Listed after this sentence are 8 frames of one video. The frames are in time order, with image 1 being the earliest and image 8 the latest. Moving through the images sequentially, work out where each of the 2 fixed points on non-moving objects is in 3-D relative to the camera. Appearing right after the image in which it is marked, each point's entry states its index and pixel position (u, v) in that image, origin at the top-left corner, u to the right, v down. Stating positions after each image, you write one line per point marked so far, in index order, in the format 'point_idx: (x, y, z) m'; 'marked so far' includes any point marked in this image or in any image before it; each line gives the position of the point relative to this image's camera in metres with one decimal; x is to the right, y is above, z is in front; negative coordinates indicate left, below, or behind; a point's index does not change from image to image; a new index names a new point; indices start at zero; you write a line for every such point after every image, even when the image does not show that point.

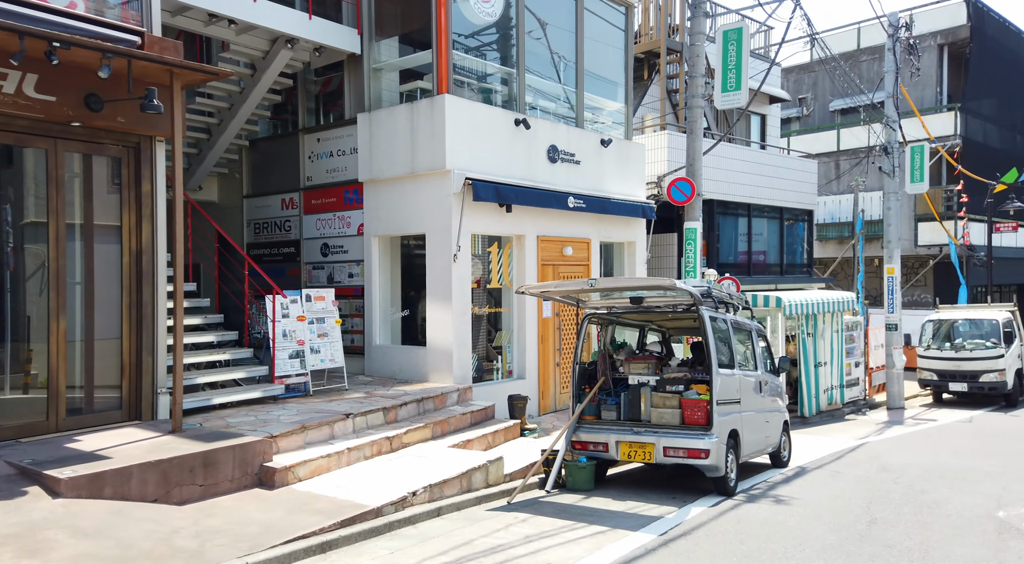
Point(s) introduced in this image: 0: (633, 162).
0: (+2.0, +2.0, +14.7) m
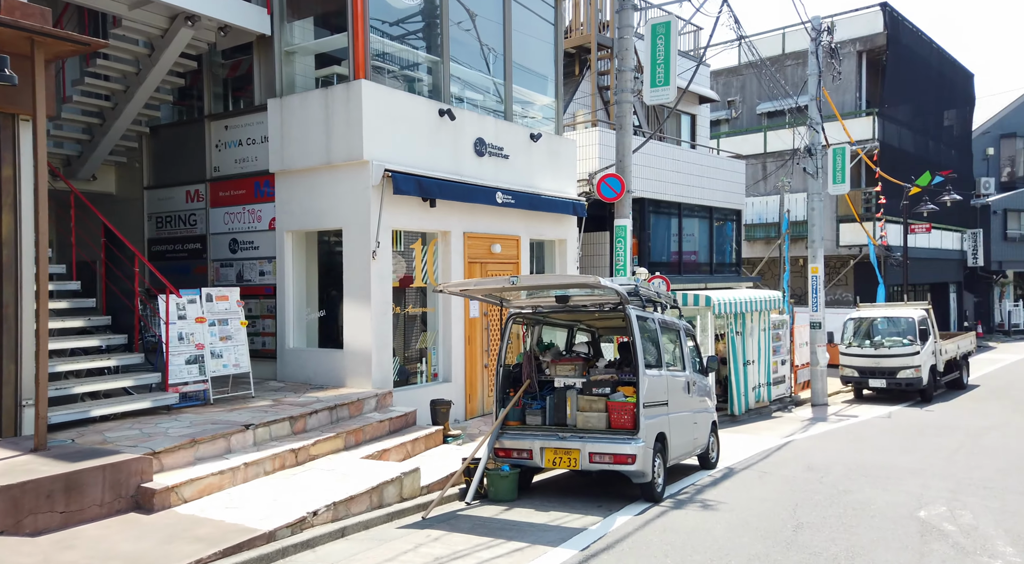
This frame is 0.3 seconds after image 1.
0: (+0.8, +2.0, +14.3) m
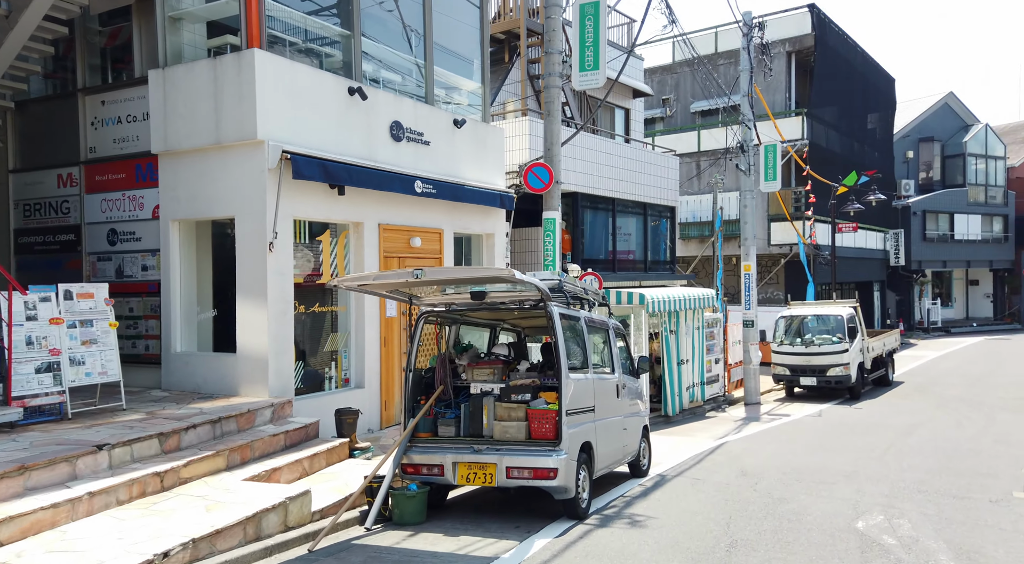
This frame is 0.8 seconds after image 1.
0: (-0.3, +2.0, +13.5) m
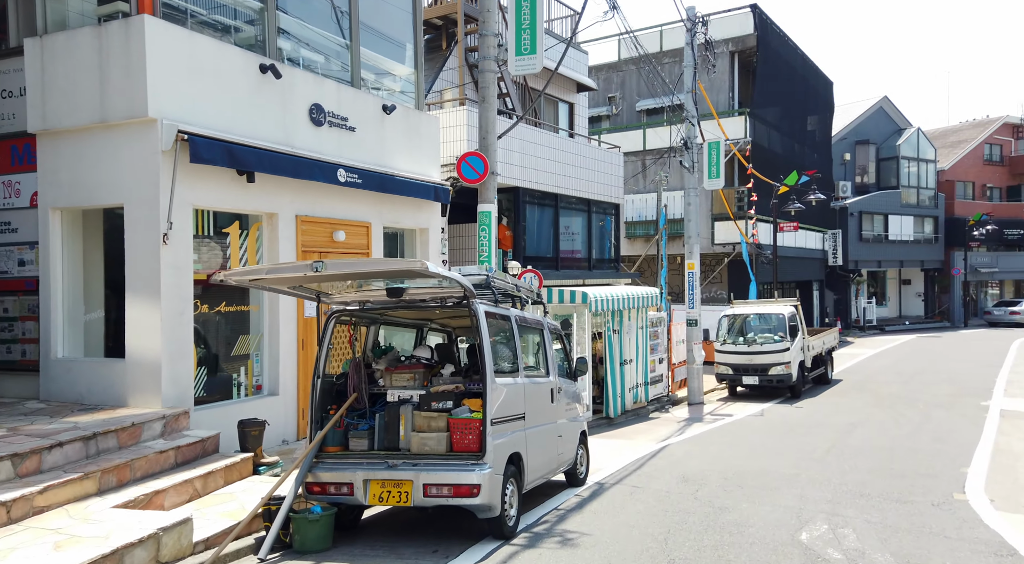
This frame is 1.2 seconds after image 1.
0: (-1.3, +2.1, +12.7) m
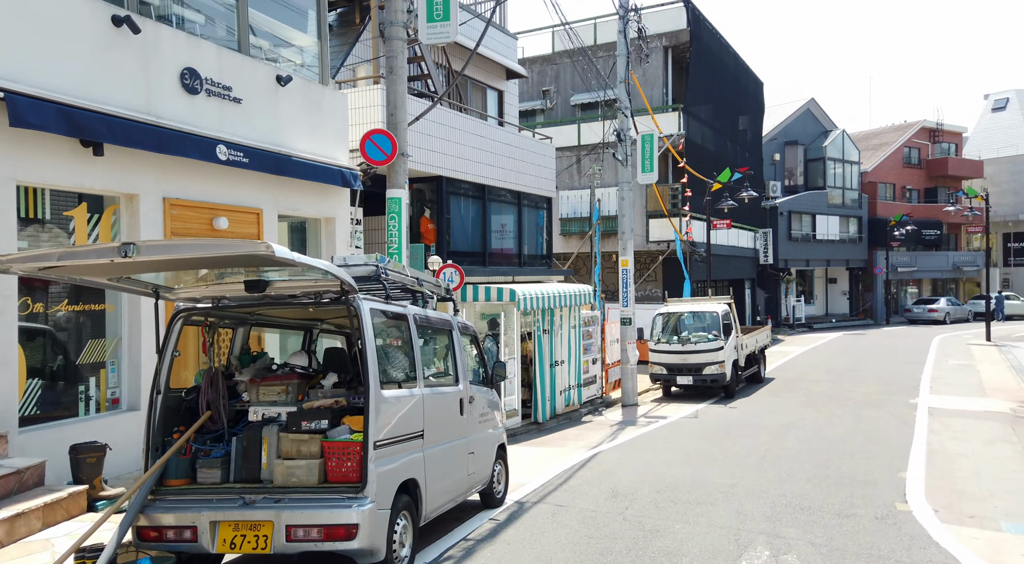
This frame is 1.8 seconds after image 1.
0: (-2.4, +2.1, +11.4) m
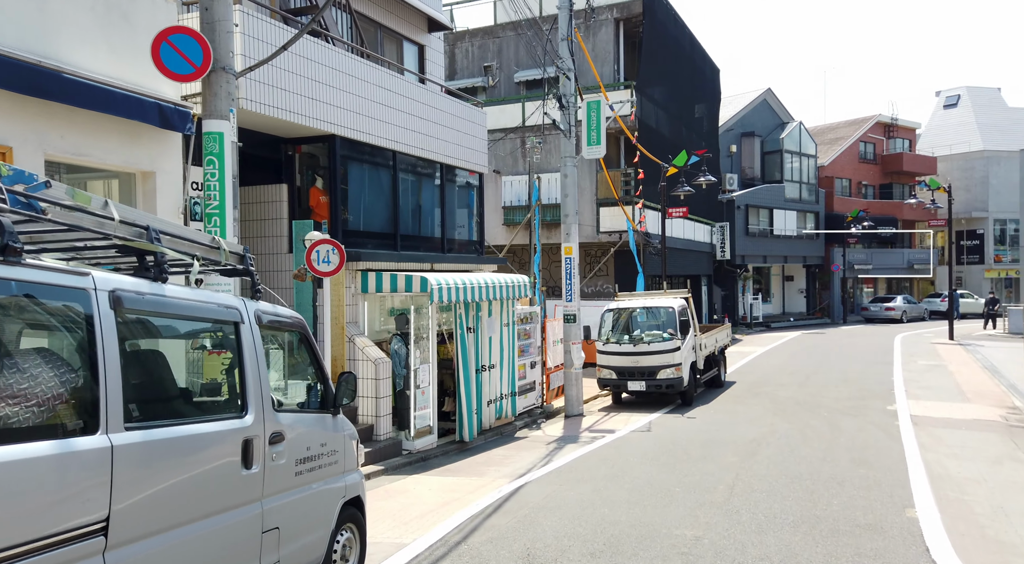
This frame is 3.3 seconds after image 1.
0: (-3.4, +2.3, +8.2) m
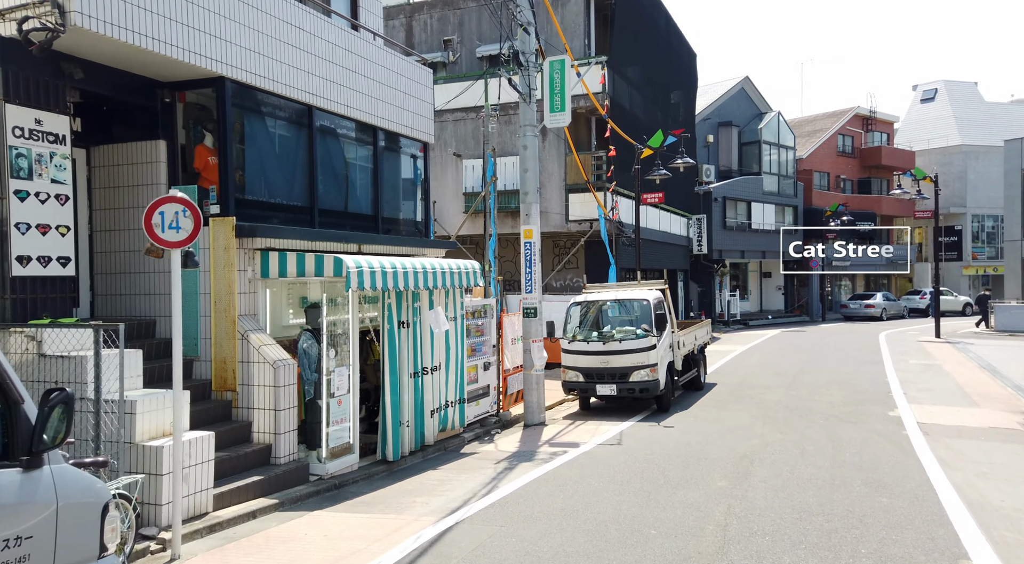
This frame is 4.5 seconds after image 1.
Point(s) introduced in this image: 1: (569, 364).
0: (-4.0, +2.5, +5.5) m
1: (+1.1, -1.5, +17.0) m
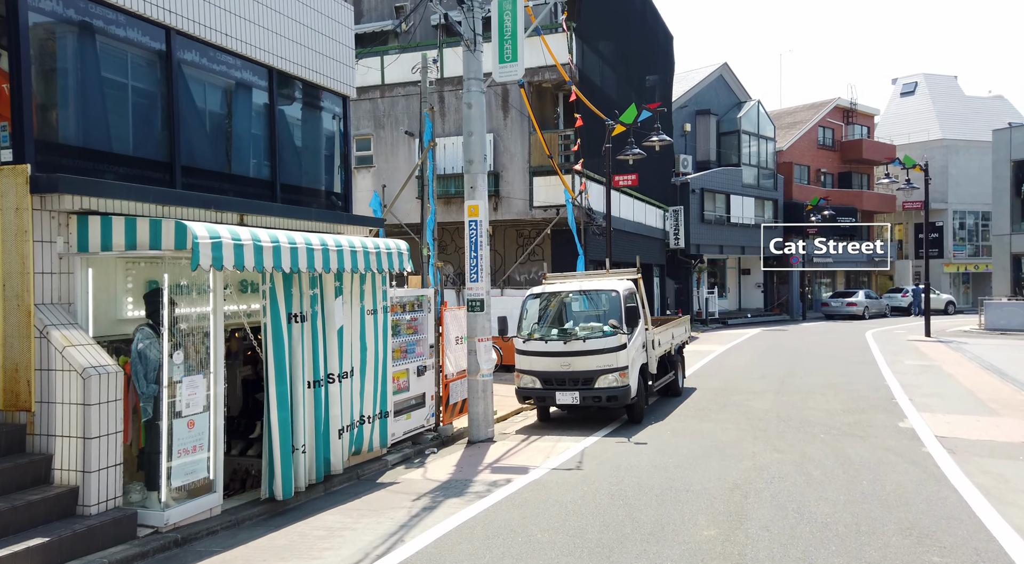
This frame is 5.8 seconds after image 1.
0: (-4.6, +2.7, +2.6) m
1: (+0.2, -1.3, +14.2) m
